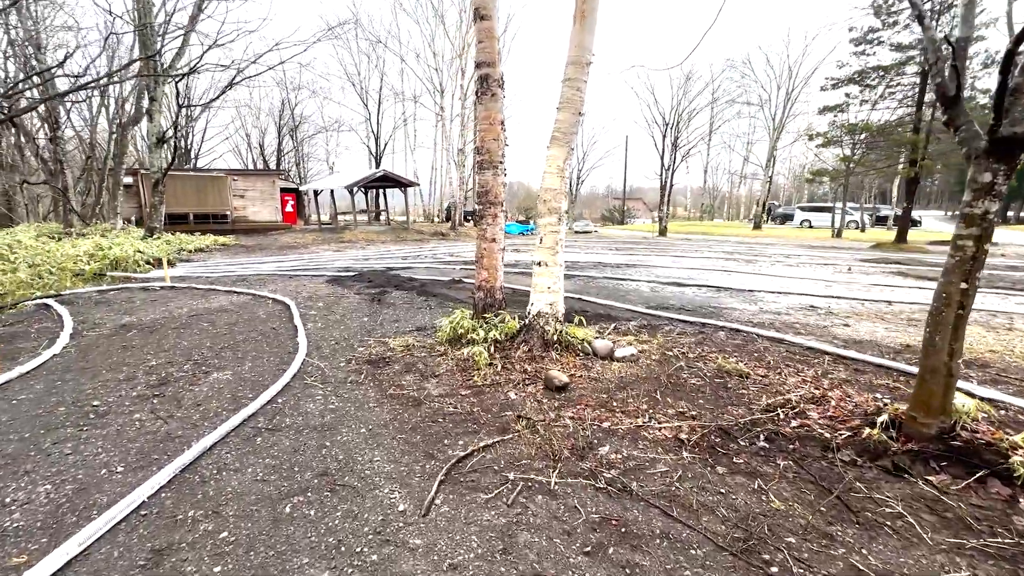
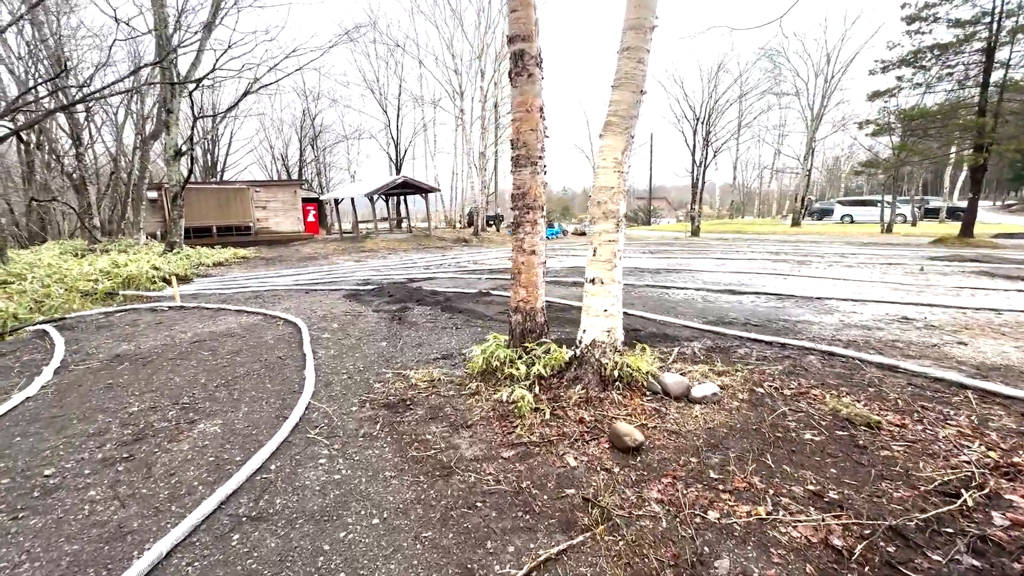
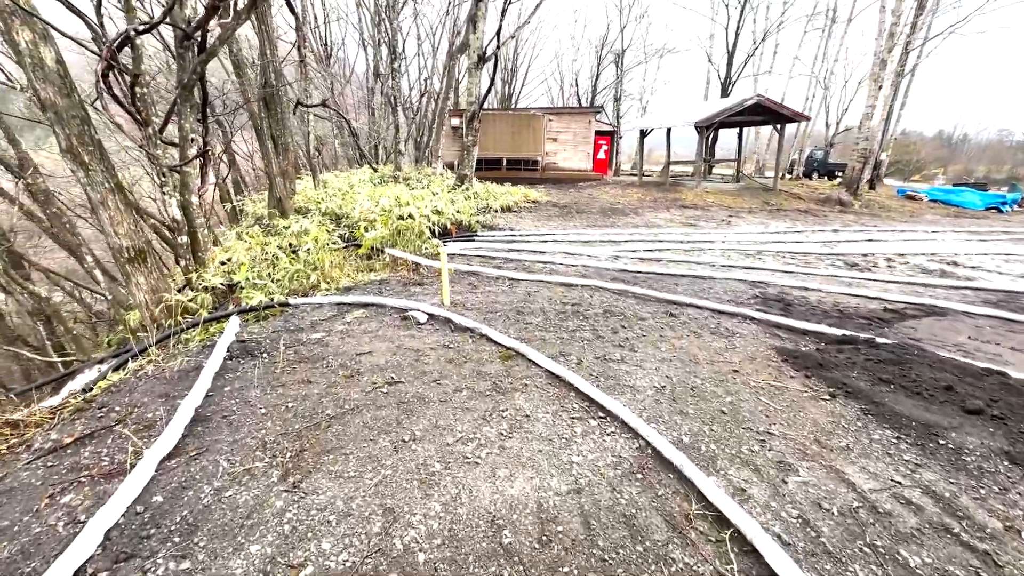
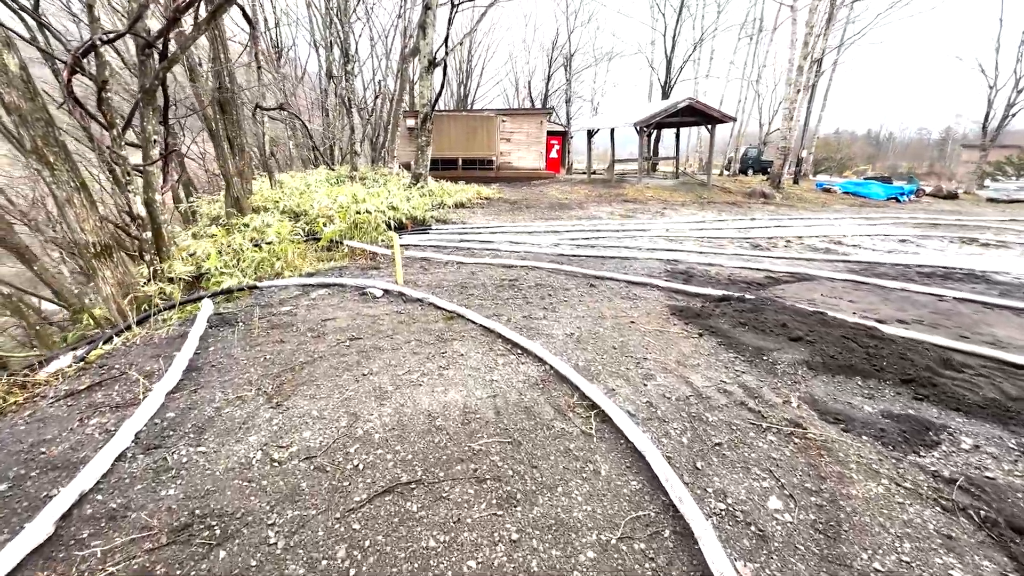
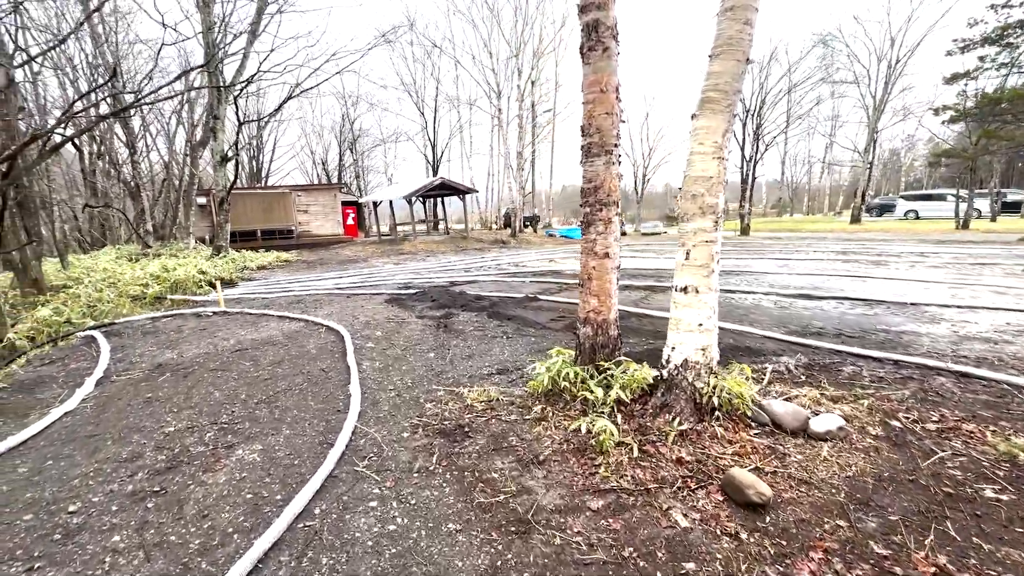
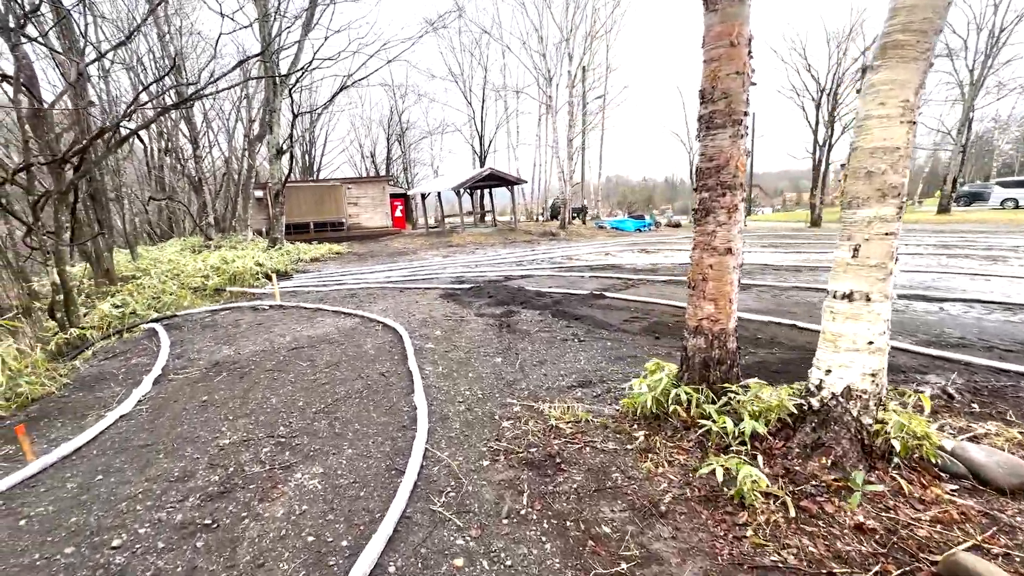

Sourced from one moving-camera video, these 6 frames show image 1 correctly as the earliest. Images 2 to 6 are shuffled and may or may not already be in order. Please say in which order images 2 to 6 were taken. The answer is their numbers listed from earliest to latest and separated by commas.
2, 5, 6, 4, 3
